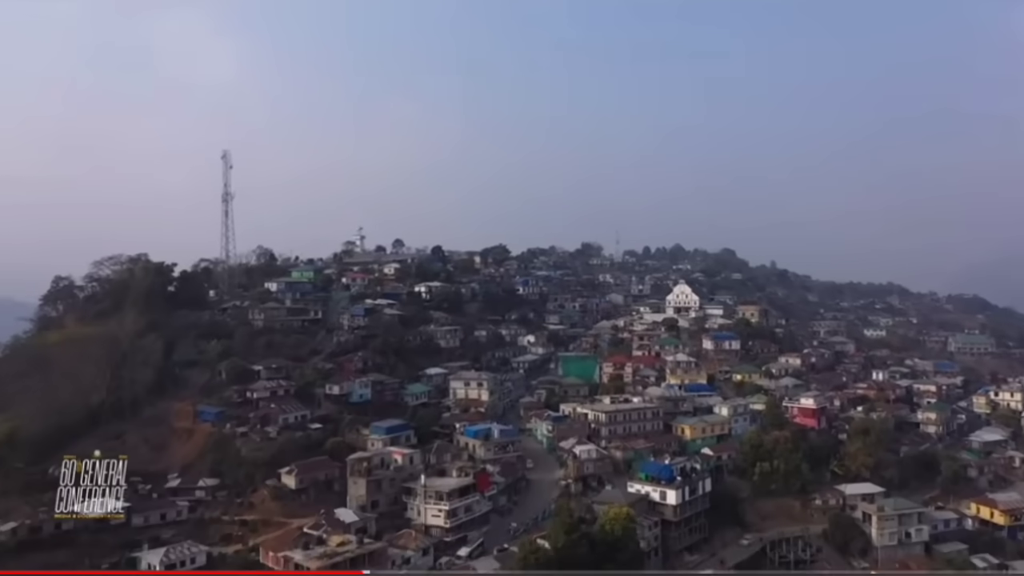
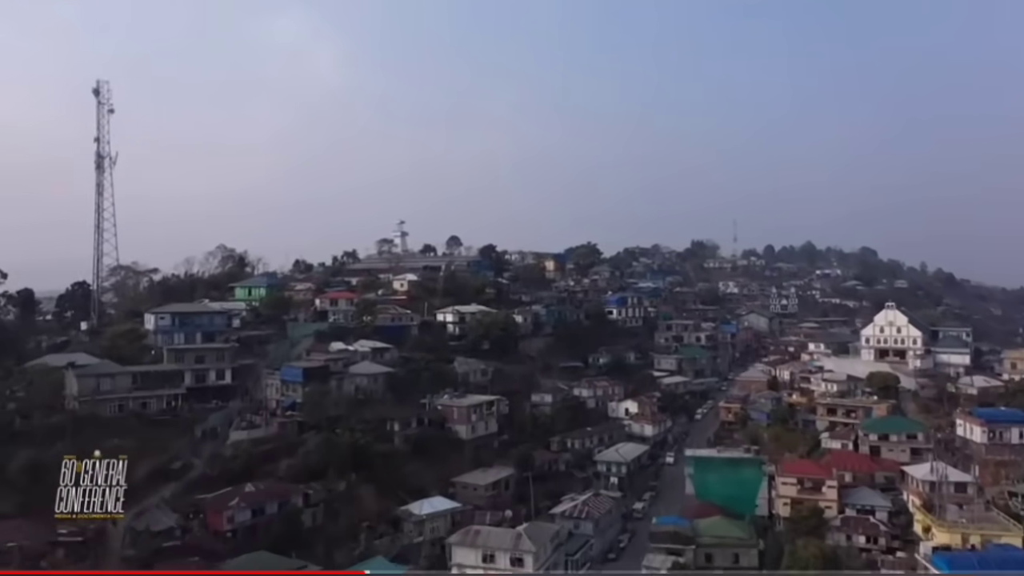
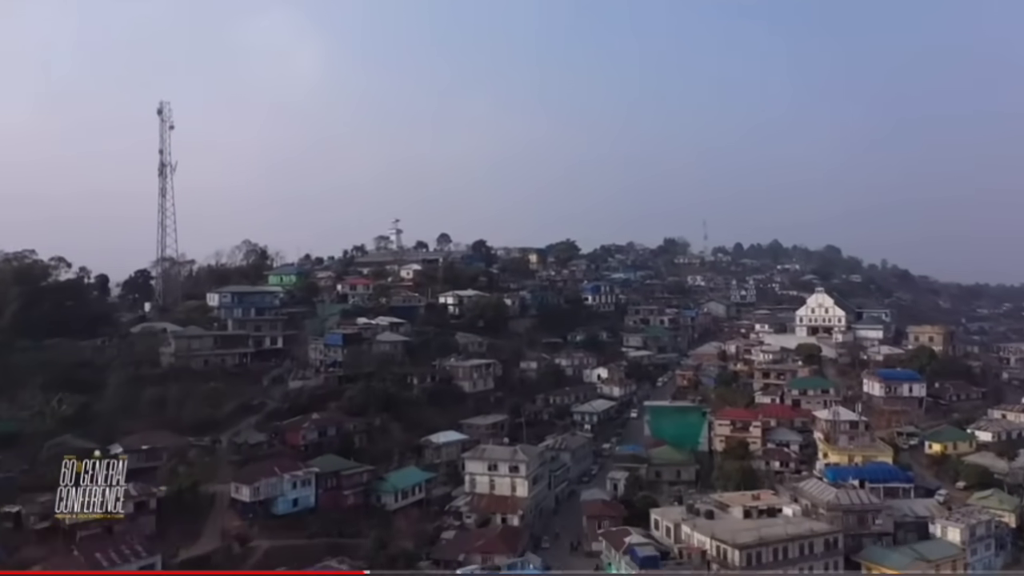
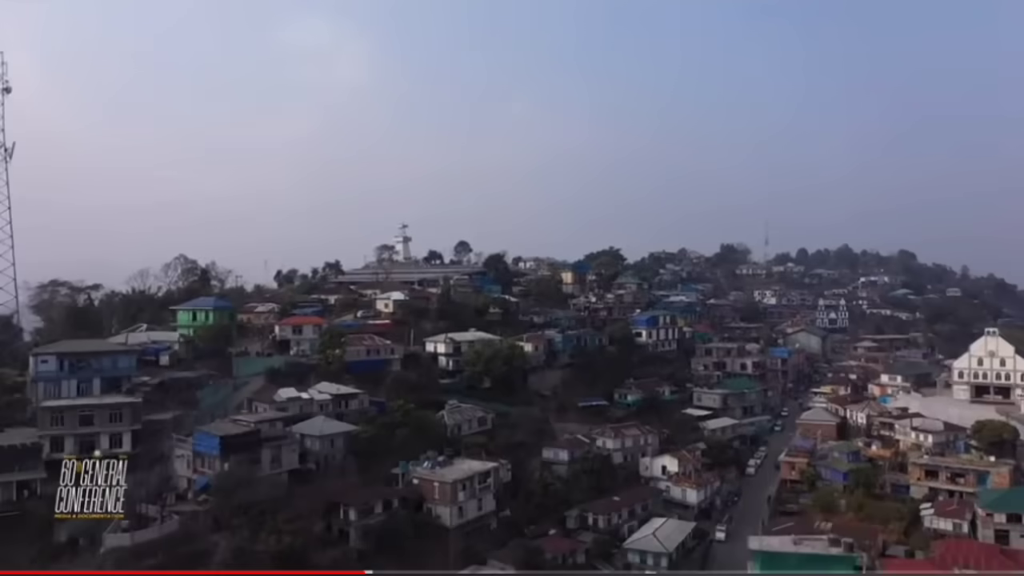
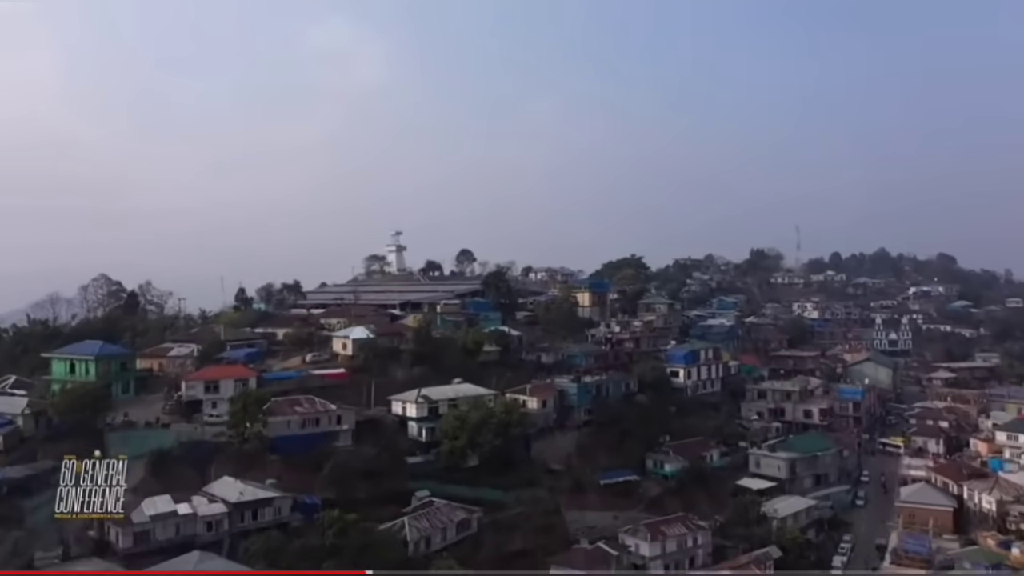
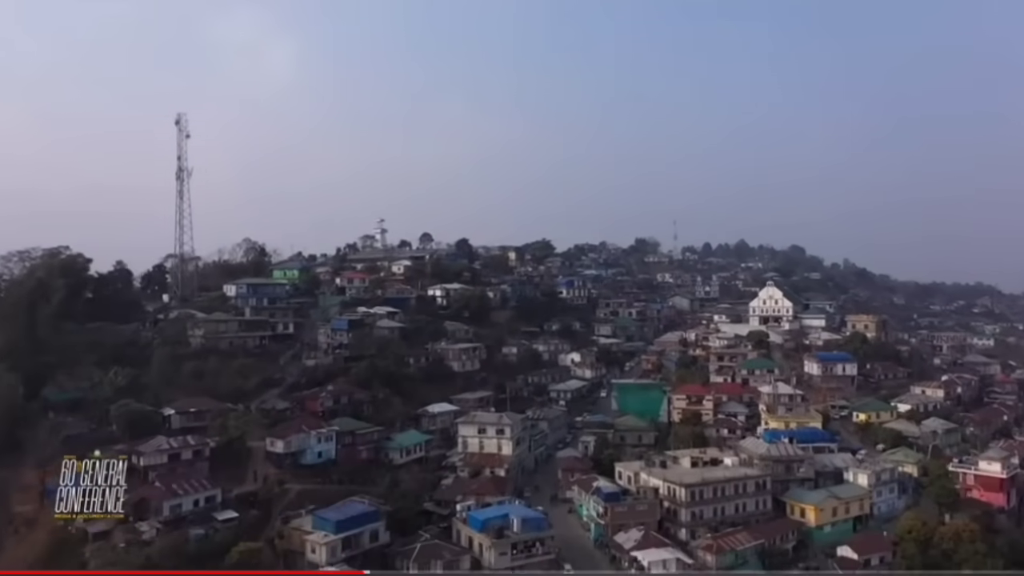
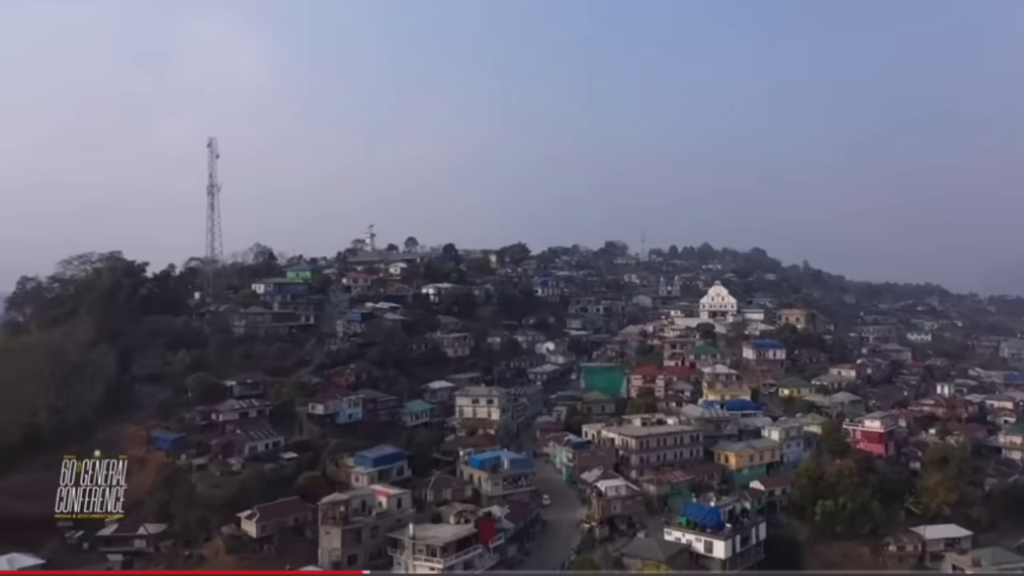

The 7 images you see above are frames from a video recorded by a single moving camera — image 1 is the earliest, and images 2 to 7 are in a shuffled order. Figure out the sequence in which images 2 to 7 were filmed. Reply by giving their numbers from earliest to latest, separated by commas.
7, 6, 3, 2, 4, 5
